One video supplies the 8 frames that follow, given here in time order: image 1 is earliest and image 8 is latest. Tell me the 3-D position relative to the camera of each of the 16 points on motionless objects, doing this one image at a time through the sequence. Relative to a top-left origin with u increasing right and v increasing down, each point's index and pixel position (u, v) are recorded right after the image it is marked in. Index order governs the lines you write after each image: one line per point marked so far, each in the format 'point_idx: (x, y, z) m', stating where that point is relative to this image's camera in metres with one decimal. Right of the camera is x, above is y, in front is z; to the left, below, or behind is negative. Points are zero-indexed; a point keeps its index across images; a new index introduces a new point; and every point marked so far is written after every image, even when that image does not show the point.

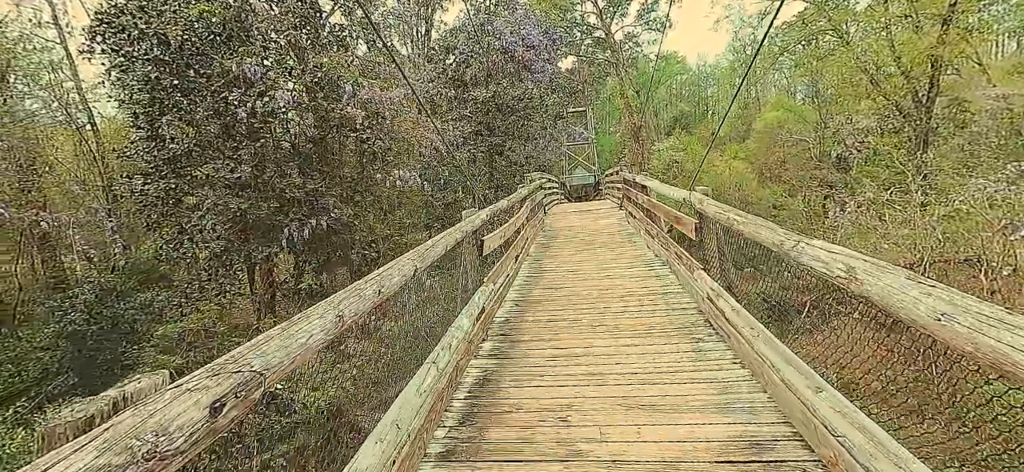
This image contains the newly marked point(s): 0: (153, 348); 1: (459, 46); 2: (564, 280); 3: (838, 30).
0: (-4.4, -1.4, +5.2) m
1: (-1.2, +4.4, +9.9) m
2: (+0.4, -0.4, +3.4) m
3: (+7.0, +4.4, +9.0) m
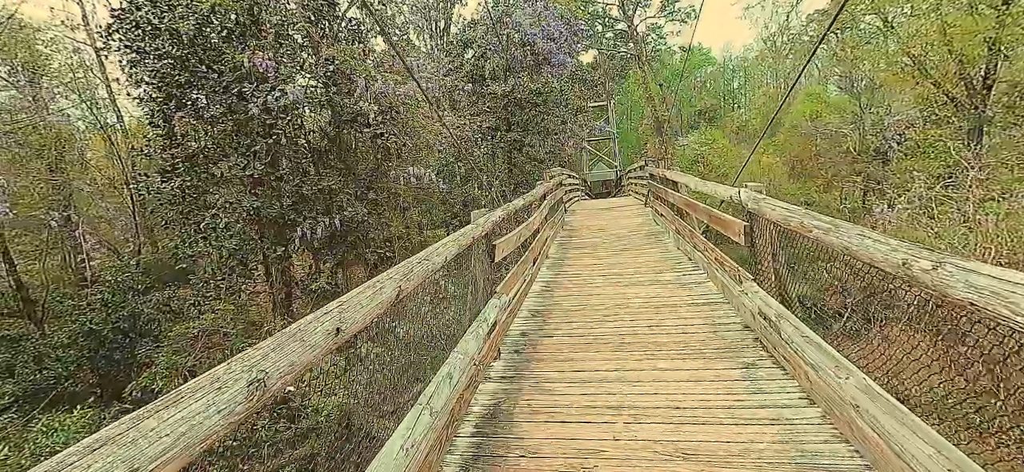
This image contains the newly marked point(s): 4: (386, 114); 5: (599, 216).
0: (-4.2, -1.4, +5.2) m
1: (-0.8, +4.5, +9.7) m
2: (+0.5, -0.4, +3.2) m
3: (+7.4, +4.4, +8.4) m
4: (-1.8, +1.7, +5.8) m
5: (+1.4, +0.3, +7.0) m
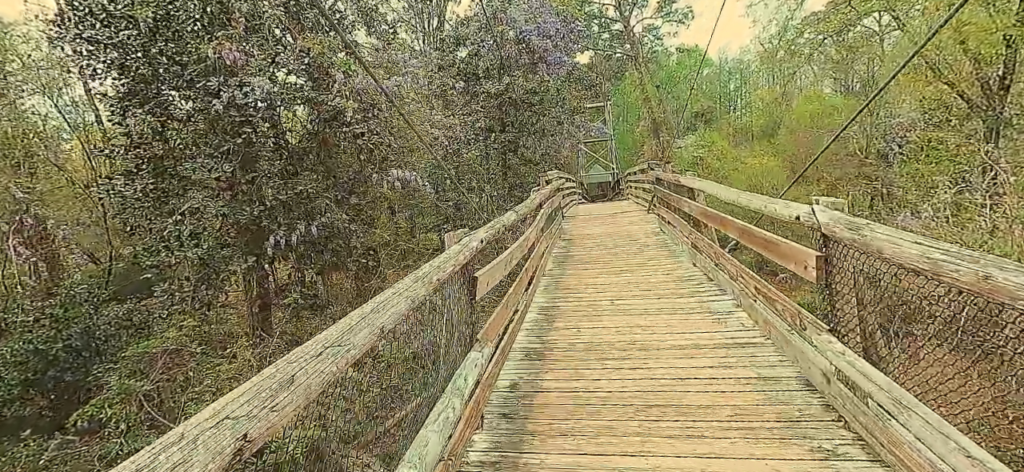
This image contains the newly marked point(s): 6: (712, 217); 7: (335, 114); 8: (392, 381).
0: (-4.3, -1.5, +4.7) m
1: (-0.9, +4.3, +9.3) m
2: (+0.5, -0.5, +2.8) m
3: (+7.2, +4.3, +8.0) m
4: (-1.9, +1.6, +5.3) m
5: (+1.3, +0.2, +6.6) m
6: (+1.4, +0.1, +2.9) m
7: (-2.1, +1.5, +5.1) m
8: (-0.9, -1.0, +3.1) m
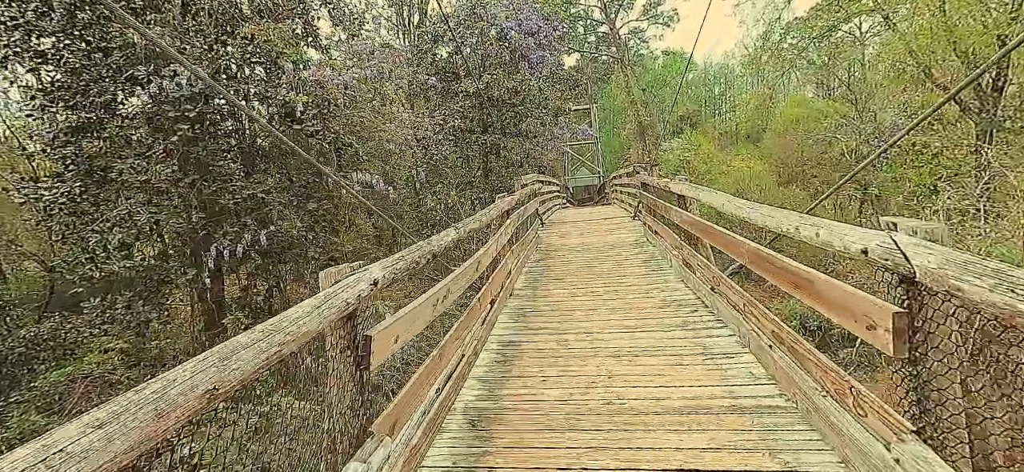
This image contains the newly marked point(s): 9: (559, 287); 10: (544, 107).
0: (-4.6, -1.6, +4.1) m
1: (-1.3, +4.2, +8.8) m
2: (+0.3, -0.6, +2.4) m
3: (+6.9, +4.2, +7.8) m
4: (-2.2, +1.5, +4.9) m
5: (+1.0, +0.1, +6.2) m
6: (+1.2, 0.0, +2.5) m
7: (-2.4, +1.4, +4.6) m
8: (-1.1, -1.1, +2.6) m
9: (+0.4, -0.4, +3.5) m
10: (+0.7, +3.0, +9.8) m
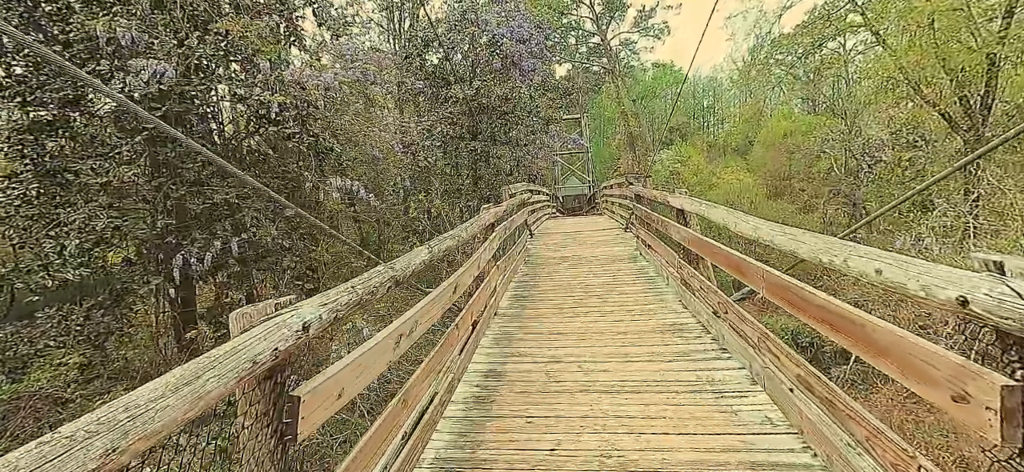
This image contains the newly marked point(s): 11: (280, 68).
0: (-4.7, -1.6, +3.8) m
1: (-1.5, +4.0, +8.7) m
2: (+0.2, -0.7, +2.2) m
3: (+6.7, +3.9, +7.9) m
4: (-2.3, +1.4, +4.6) m
5: (+0.8, -0.1, +6.0) m
6: (+1.1, -0.1, +2.4) m
7: (-2.5, +1.3, +4.4) m
8: (-1.2, -1.2, +2.3) m
9: (+0.3, -0.5, +3.3) m
10: (+0.5, +2.8, +9.6) m
11: (-2.4, +1.8, +4.5) m
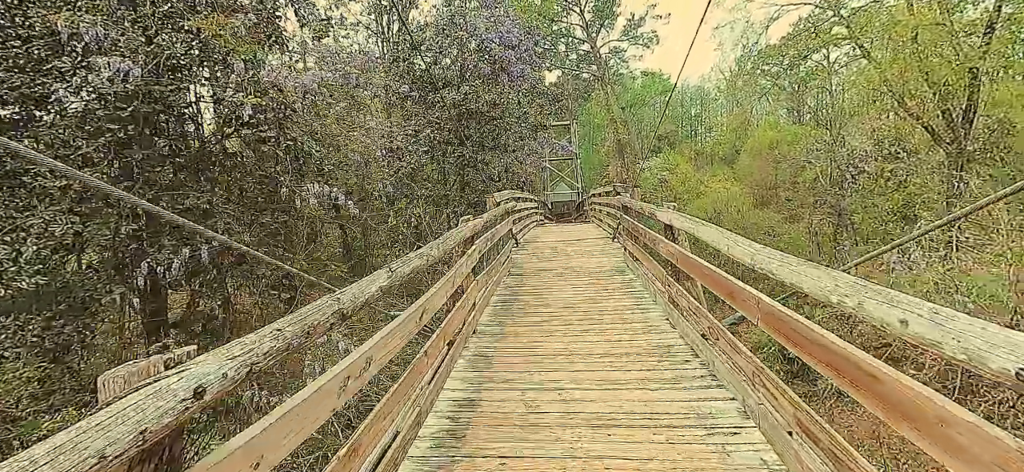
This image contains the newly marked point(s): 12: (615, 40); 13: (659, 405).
0: (-4.8, -1.6, +3.6) m
1: (-1.7, +3.9, +8.6) m
2: (+0.1, -0.7, +2.0) m
3: (+6.5, +3.7, +8.0) m
4: (-2.4, +1.3, +4.5) m
5: (+0.6, -0.2, +5.9) m
6: (+1.0, -0.2, +2.3) m
7: (-2.7, +1.2, +4.2) m
8: (-1.3, -1.2, +2.2) m
9: (+0.2, -0.6, +3.2) m
10: (+0.3, +2.6, +9.6) m
11: (-2.5, +1.7, +4.3) m
12: (+4.0, +7.7, +16.7) m
13: (+0.7, -0.8, +2.0) m
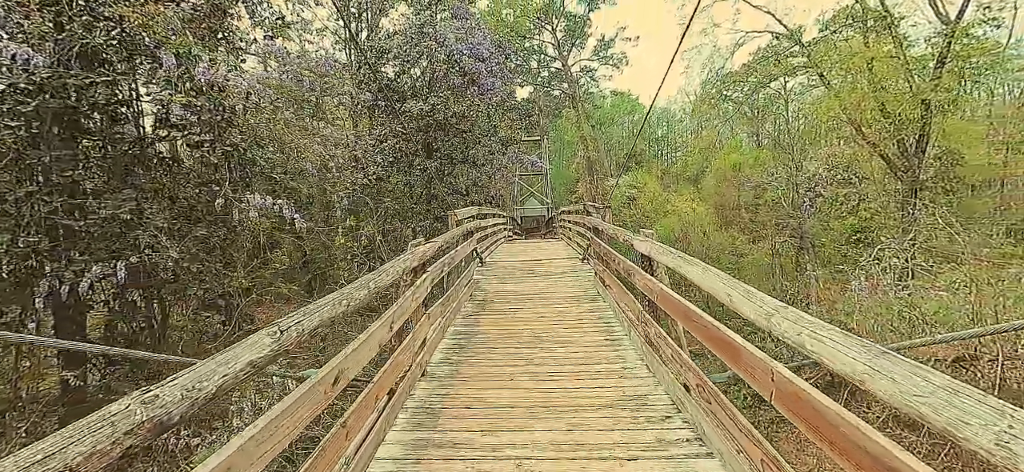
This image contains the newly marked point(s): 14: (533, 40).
0: (-5.1, -1.7, +2.9) m
1: (-2.3, +3.6, +8.3) m
2: (-0.1, -0.9, +1.7) m
3: (+5.9, +3.2, +8.3) m
4: (-2.8, +1.2, +4.1) m
5: (+0.2, -0.5, +5.7) m
6: (+0.8, -0.3, +2.0) m
7: (-3.0, +1.1, +3.8) m
8: (-1.5, -1.3, +1.8) m
9: (-0.1, -0.8, +2.9) m
10: (-0.4, +2.3, +9.4) m
11: (-2.8, +1.6, +3.9) m
12: (+2.9, +7.1, +16.9) m
13: (+0.5, -0.9, +1.7) m
14: (+0.8, +7.6, +16.3) m
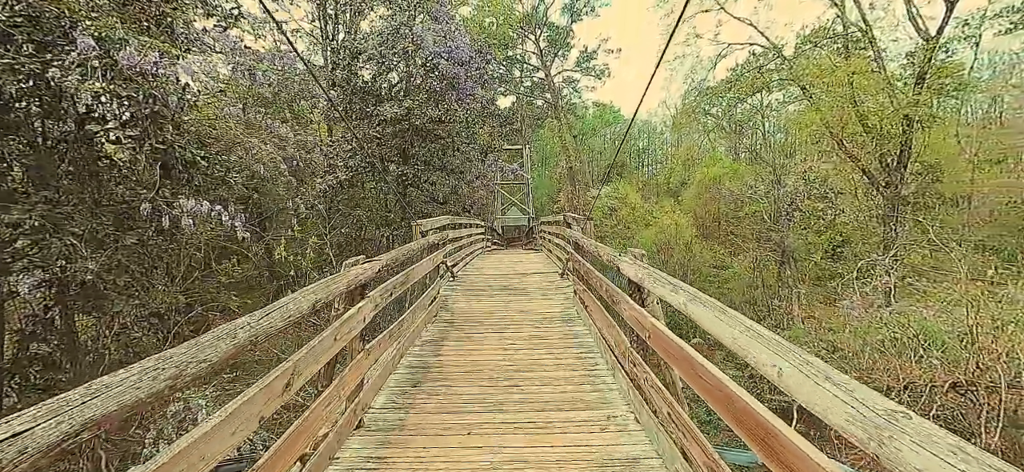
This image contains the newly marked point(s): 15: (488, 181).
0: (-5.3, -1.7, +2.3) m
1: (-2.7, +3.4, +7.9) m
2: (-0.3, -0.9, +1.4) m
3: (+5.6, +3.0, +8.3) m
4: (-3.0, +1.1, +3.6) m
5: (-0.2, -0.6, +5.3) m
6: (+0.6, -0.4, +1.7) m
7: (-3.2, +1.0, +3.3) m
8: (-1.7, -1.4, +1.3) m
9: (-0.3, -0.9, +2.5) m
10: (-0.8, +2.0, +9.0) m
11: (-3.0, +1.5, +3.5) m
12: (+2.2, +6.7, +16.8) m
13: (+0.4, -1.0, +1.4) m
14: (+0.1, +7.2, +16.2) m
15: (-0.6, +1.4, +10.8) m
